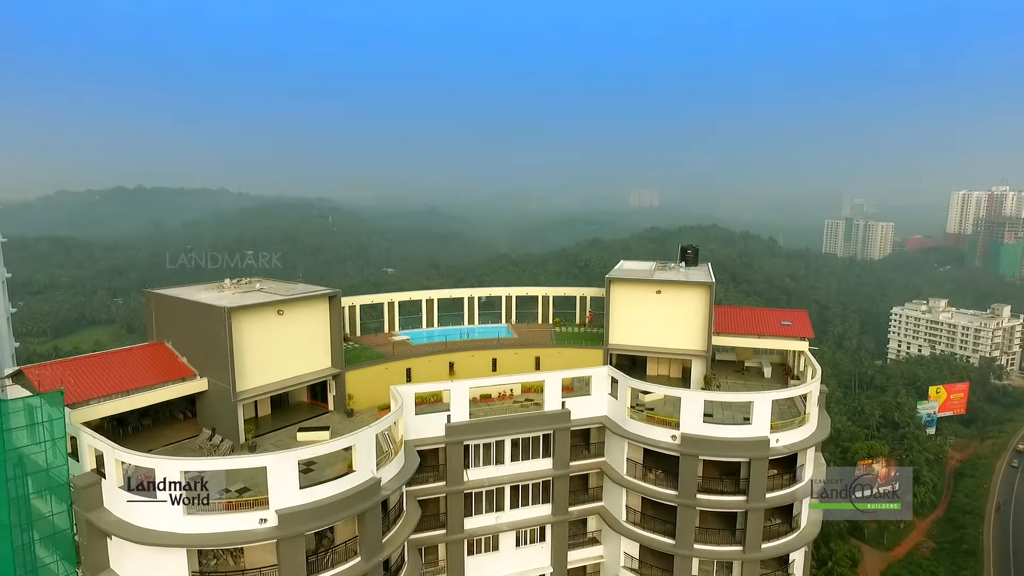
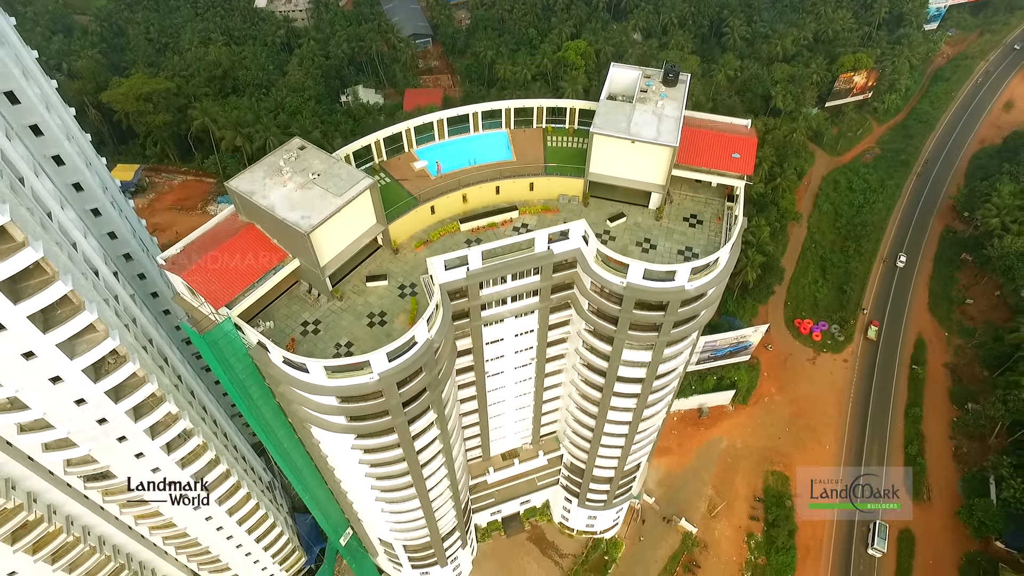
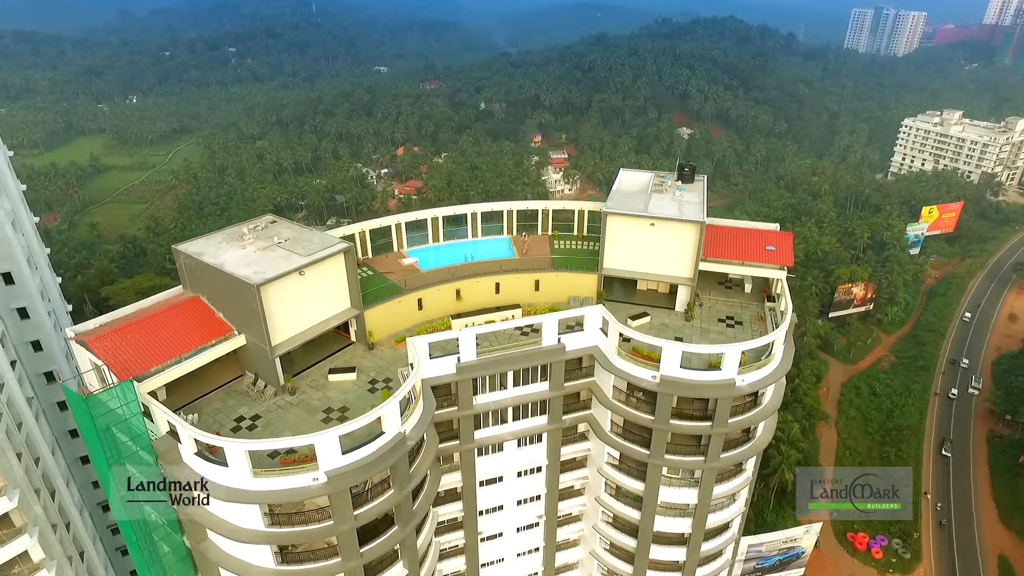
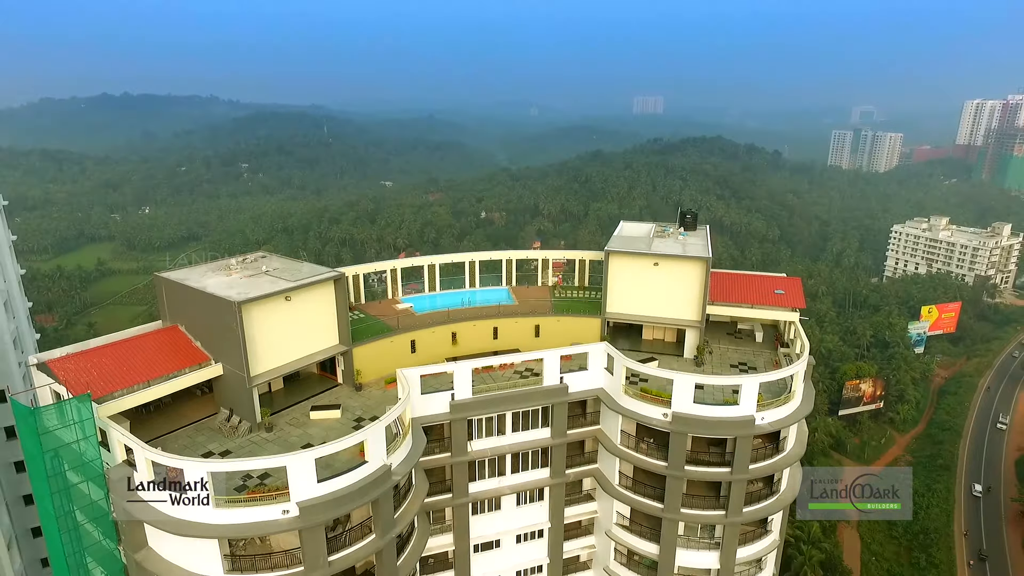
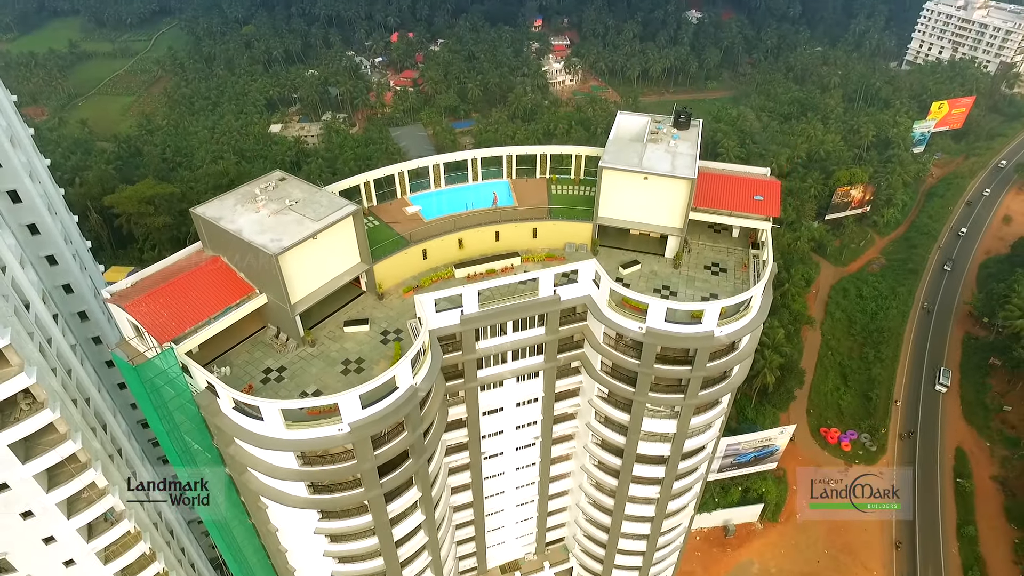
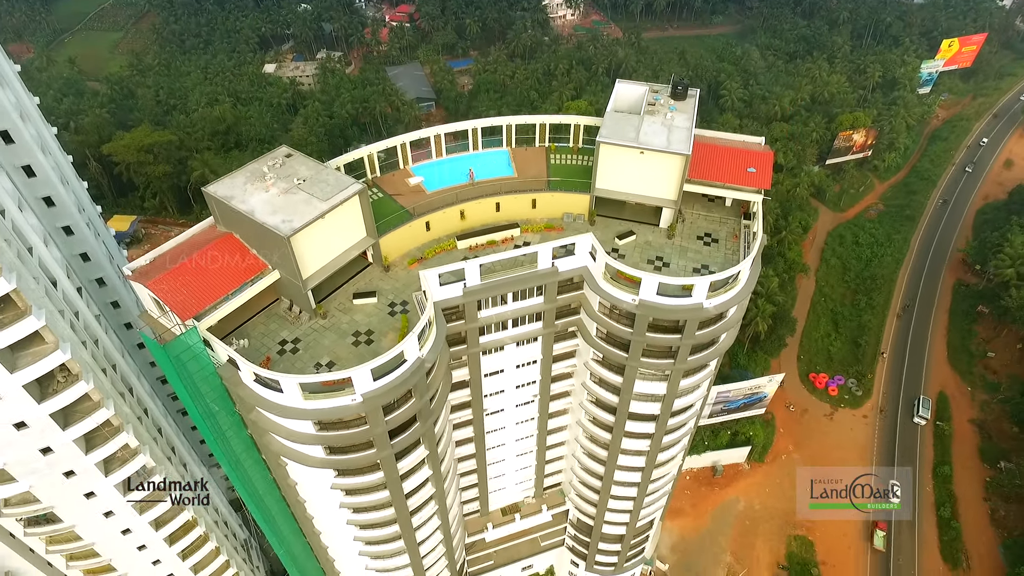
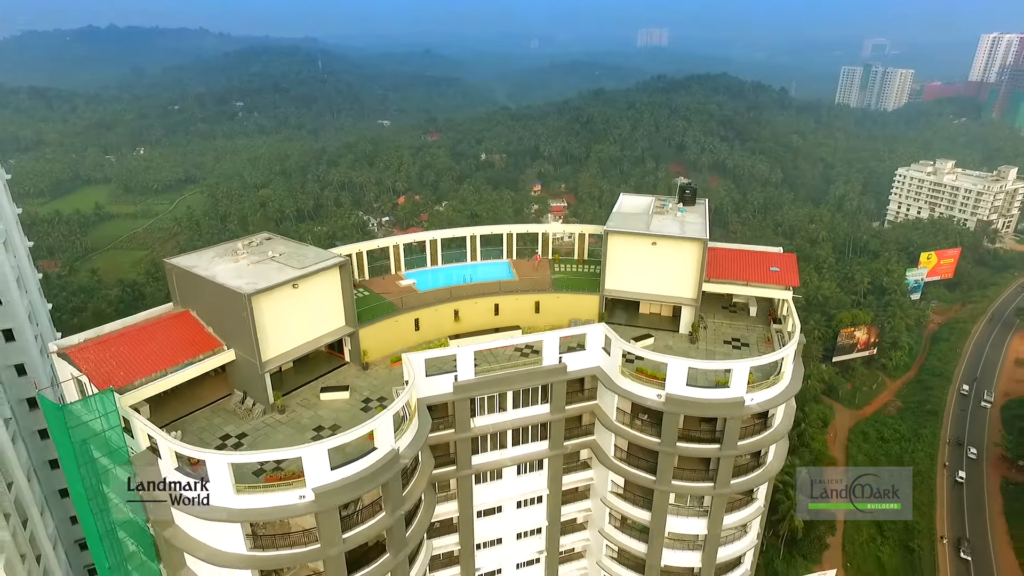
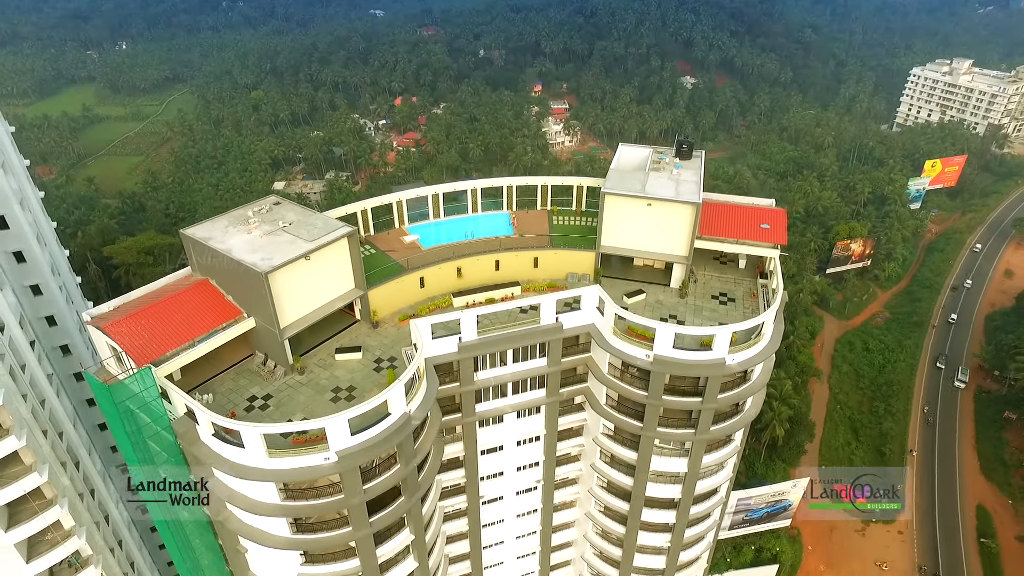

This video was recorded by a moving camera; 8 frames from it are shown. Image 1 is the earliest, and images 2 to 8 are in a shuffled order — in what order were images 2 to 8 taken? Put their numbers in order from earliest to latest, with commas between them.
4, 7, 3, 8, 5, 6, 2
